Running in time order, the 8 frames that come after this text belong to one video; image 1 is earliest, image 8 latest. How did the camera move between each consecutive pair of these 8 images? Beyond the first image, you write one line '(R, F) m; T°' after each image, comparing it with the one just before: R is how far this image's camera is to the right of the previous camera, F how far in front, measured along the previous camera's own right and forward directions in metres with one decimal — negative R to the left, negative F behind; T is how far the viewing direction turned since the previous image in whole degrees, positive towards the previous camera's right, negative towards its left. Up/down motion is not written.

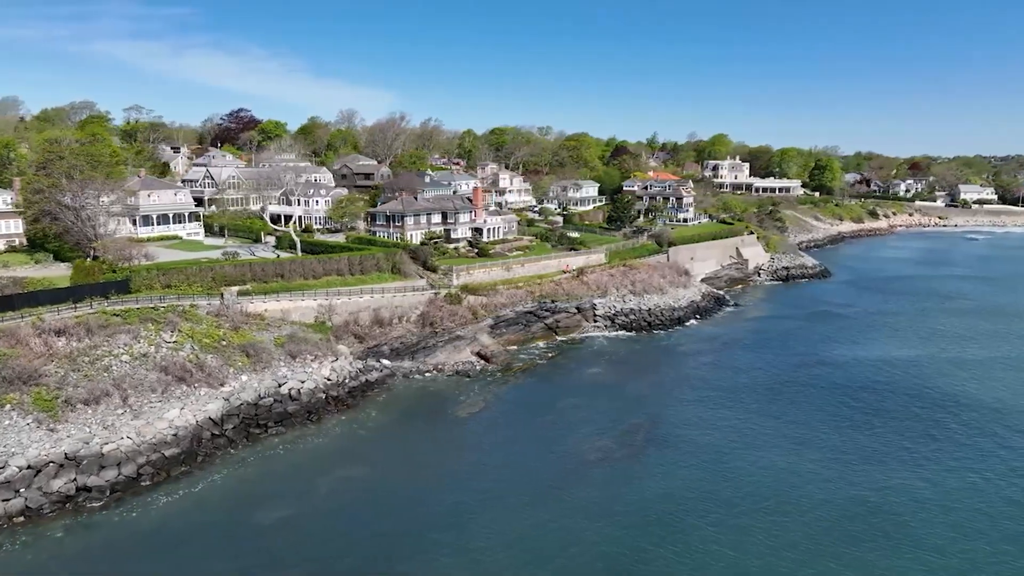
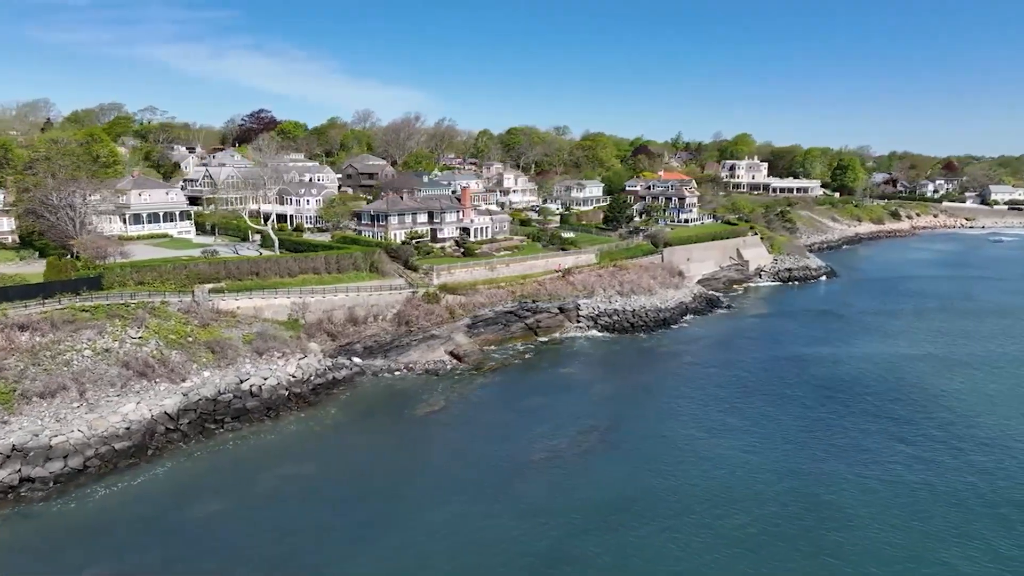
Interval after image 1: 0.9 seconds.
(+2.9, +0.1) m; -3°
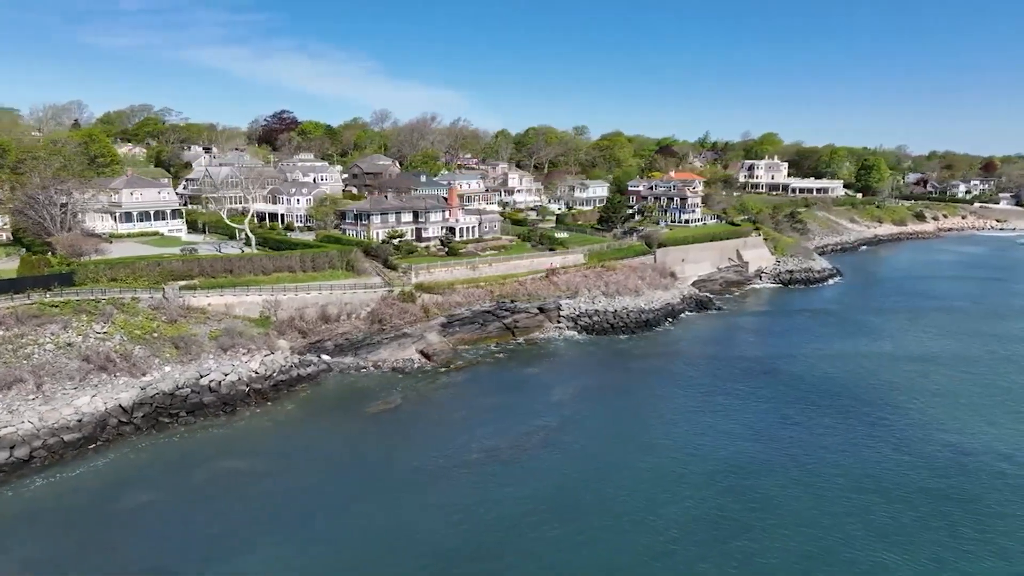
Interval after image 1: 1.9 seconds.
(+3.2, +0.1) m; -3°
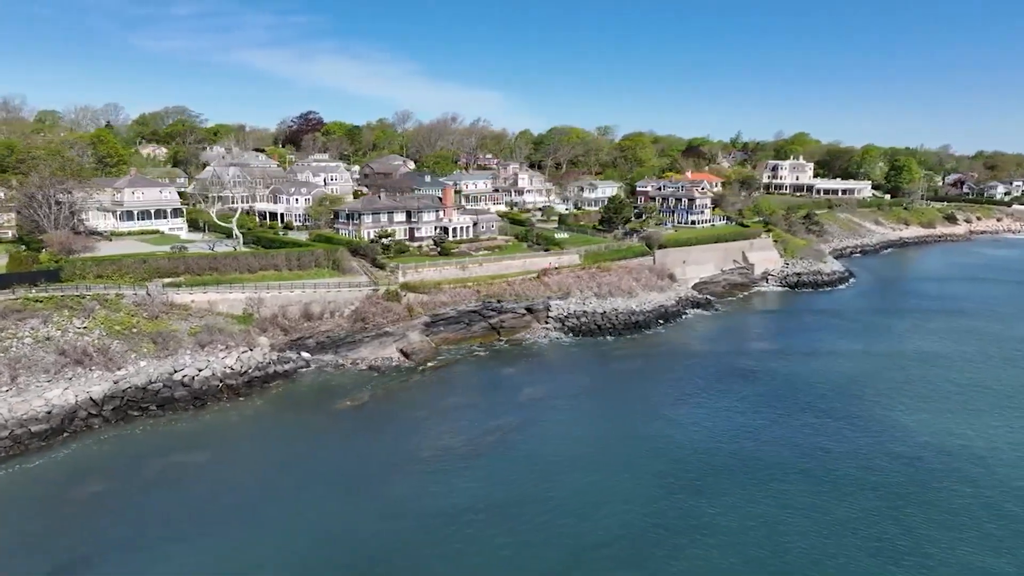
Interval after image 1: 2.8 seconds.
(+2.9, +0.1) m; -3°
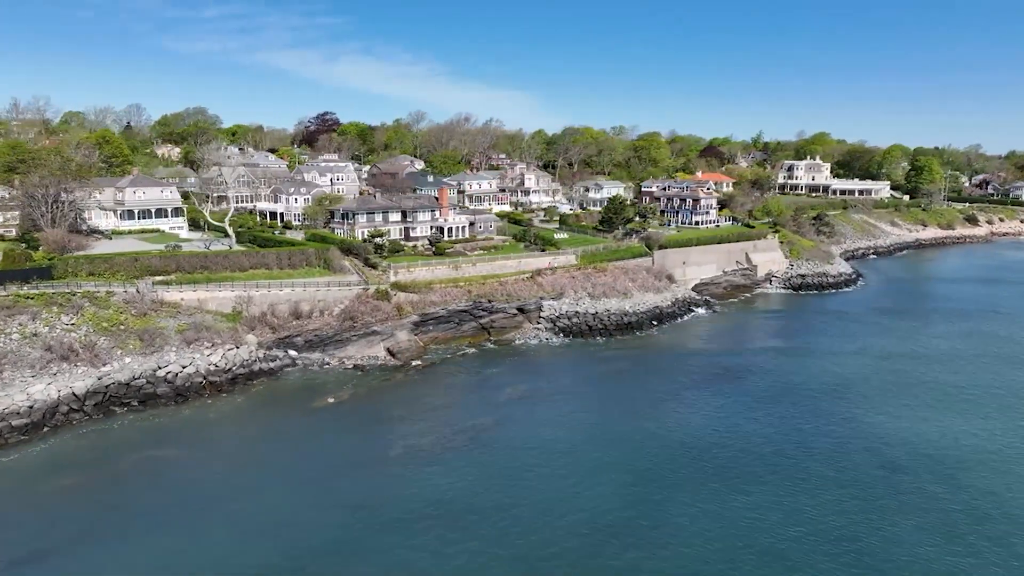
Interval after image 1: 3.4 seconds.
(+1.9, 0.0) m; -2°
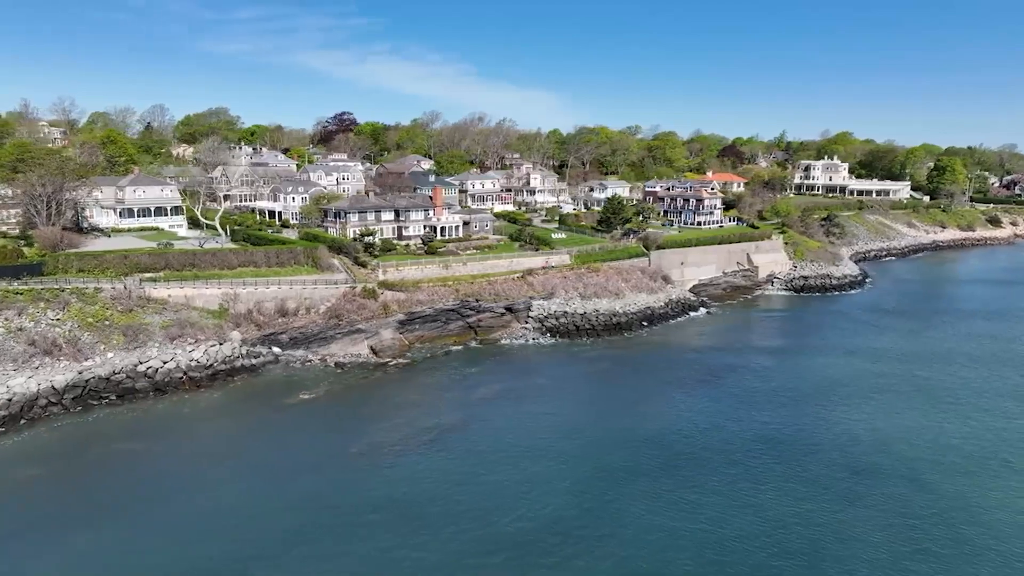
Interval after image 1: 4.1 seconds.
(+2.2, 0.0) m; -2°
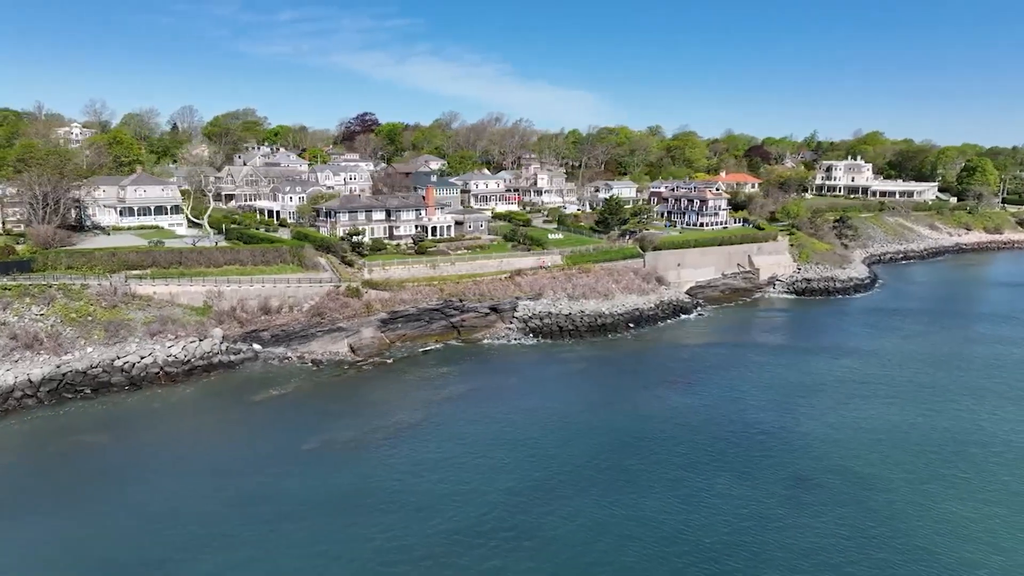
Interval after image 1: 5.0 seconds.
(+2.9, +0.1) m; -3°
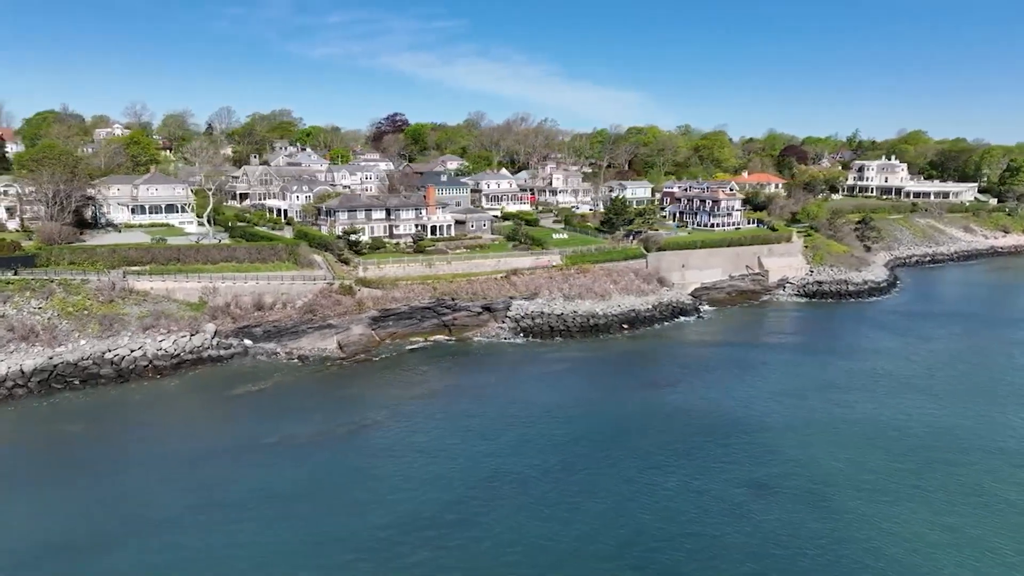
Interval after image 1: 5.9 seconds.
(+2.9, +0.1) m; -3°
